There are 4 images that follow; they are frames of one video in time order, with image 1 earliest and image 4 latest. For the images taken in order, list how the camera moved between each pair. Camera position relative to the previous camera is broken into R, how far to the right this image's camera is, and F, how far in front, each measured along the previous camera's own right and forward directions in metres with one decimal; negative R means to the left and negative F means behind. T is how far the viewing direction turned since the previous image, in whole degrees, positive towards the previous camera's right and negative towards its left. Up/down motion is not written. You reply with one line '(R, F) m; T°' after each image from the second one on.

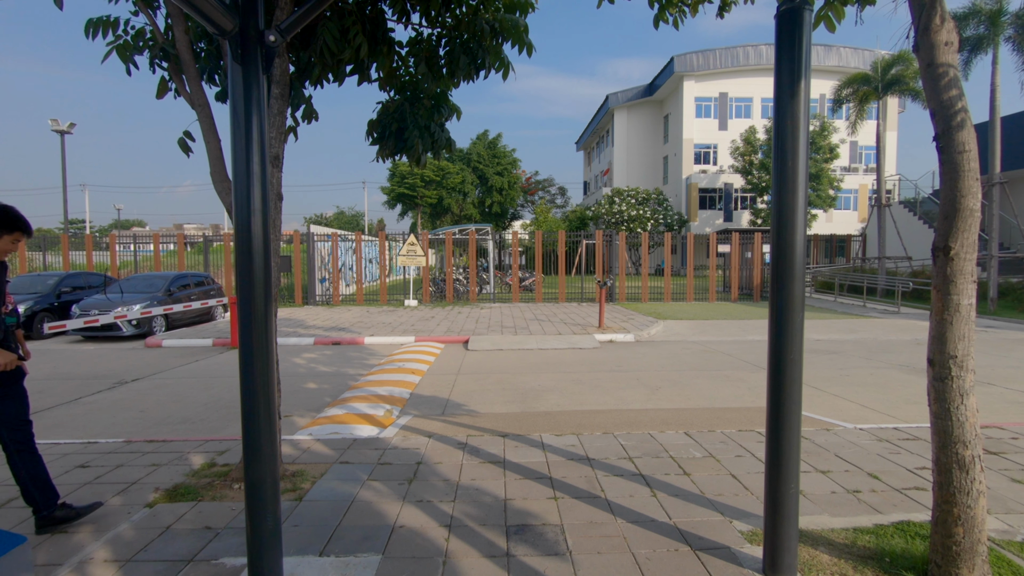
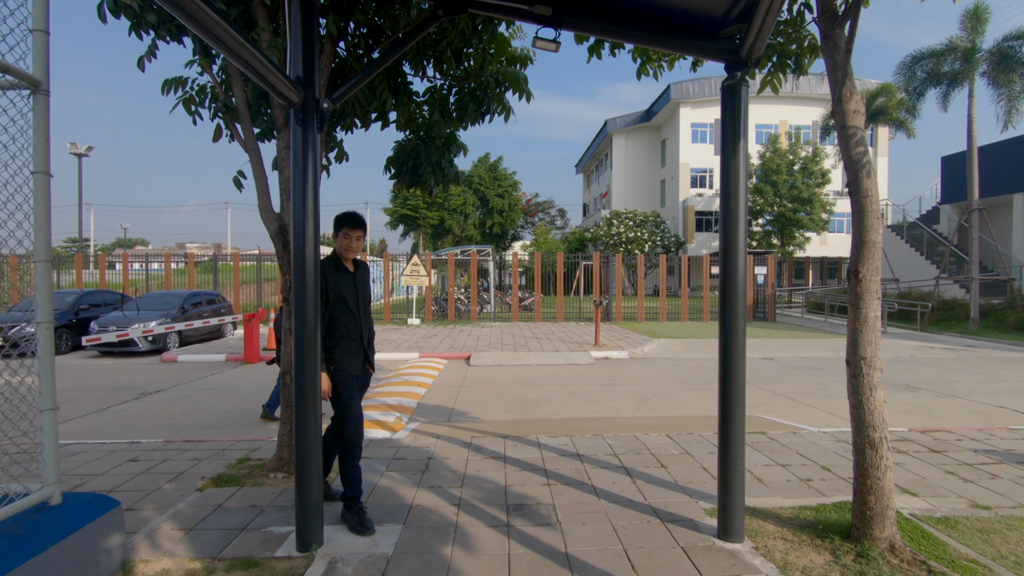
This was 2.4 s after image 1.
(0.0, -1.2) m; 0°
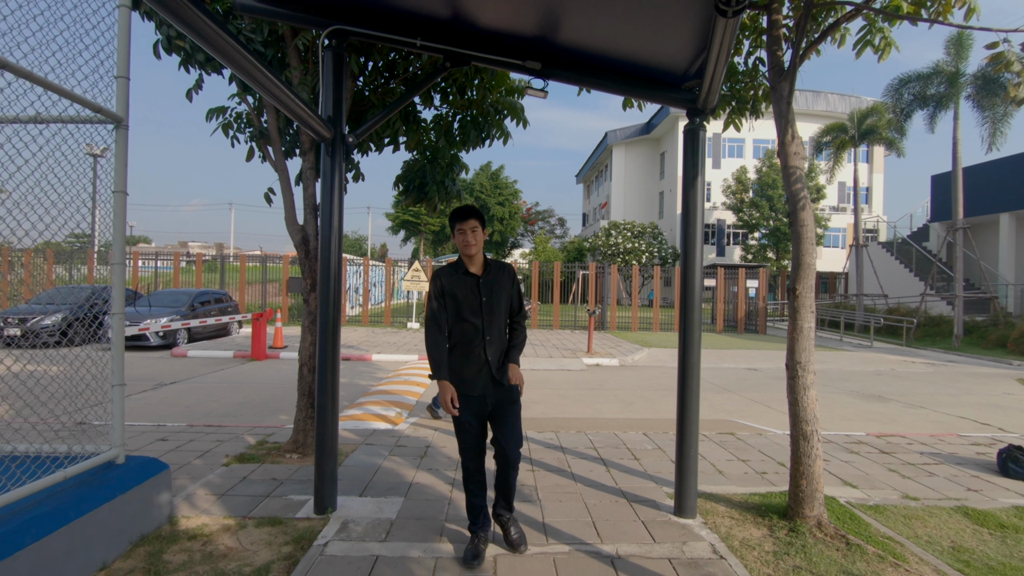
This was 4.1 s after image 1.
(+0.1, -1.0) m; 0°
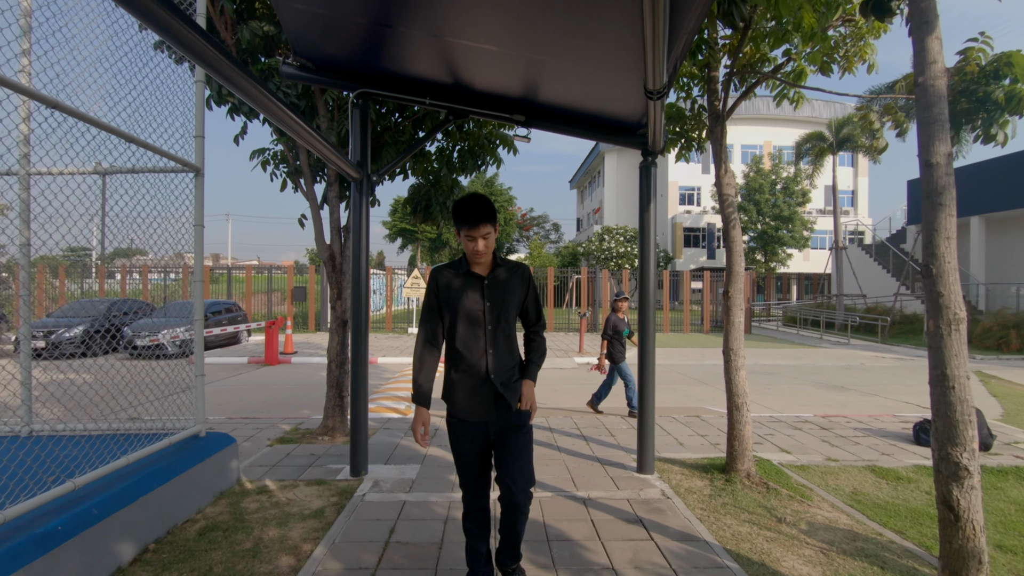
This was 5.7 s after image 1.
(+0.1, -1.6) m; 0°
